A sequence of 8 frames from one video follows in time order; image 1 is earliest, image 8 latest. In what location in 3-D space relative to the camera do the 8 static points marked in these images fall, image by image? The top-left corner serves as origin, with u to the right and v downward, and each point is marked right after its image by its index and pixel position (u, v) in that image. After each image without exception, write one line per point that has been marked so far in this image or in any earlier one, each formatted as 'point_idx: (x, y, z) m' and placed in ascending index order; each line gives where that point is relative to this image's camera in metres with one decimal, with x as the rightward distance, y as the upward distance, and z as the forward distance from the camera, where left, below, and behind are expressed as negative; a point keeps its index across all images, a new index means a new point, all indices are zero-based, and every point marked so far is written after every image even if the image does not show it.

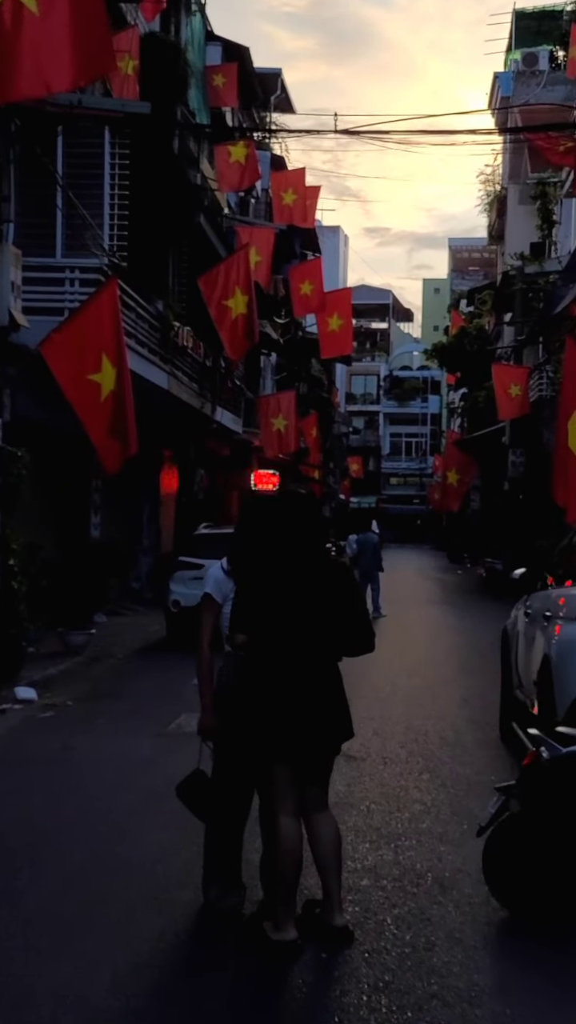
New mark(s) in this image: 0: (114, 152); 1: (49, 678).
0: (-2.4, +5.0, +15.9) m
1: (-2.7, -1.9, +13.2) m
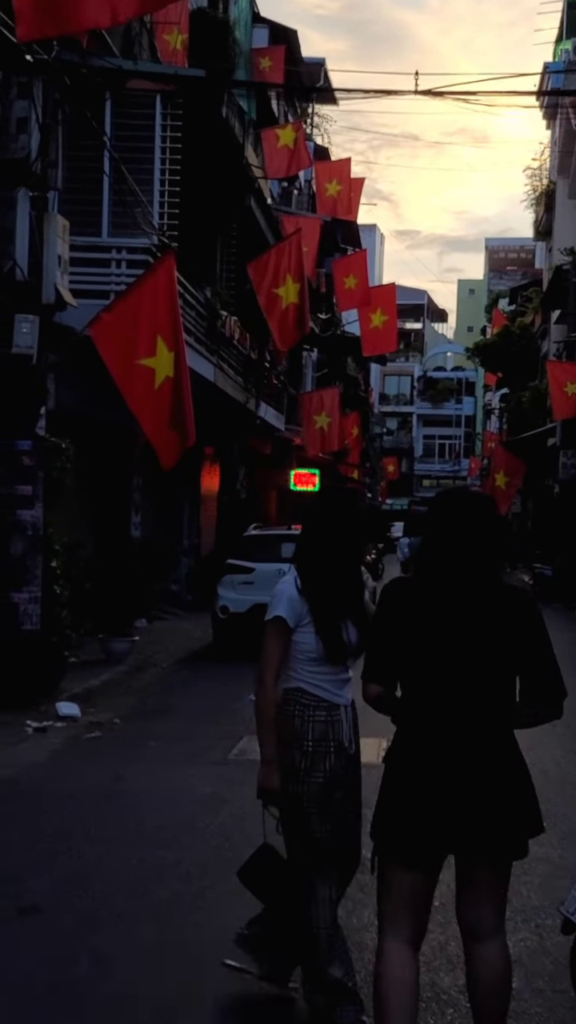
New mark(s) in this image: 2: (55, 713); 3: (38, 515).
0: (-1.6, +5.0, +14.8) m
1: (-2.1, -1.9, +12.1) m
2: (-2.1, -1.9, +10.7) m
3: (-2.4, 0.0, +10.9) m
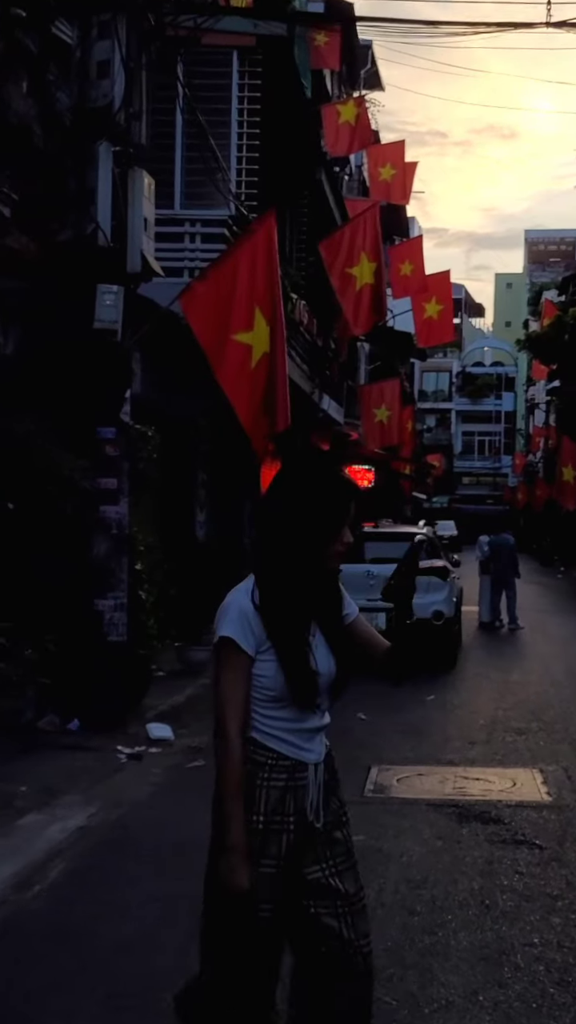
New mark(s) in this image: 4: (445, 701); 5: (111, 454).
0: (-0.5, +5.1, +13.6) m
1: (-1.1, -1.9, +10.8) m
2: (-1.2, -1.8, +9.5) m
3: (-1.4, 0.0, +9.6) m
4: (+1.6, -1.9, +11.4) m
5: (-1.5, +0.5, +9.6) m
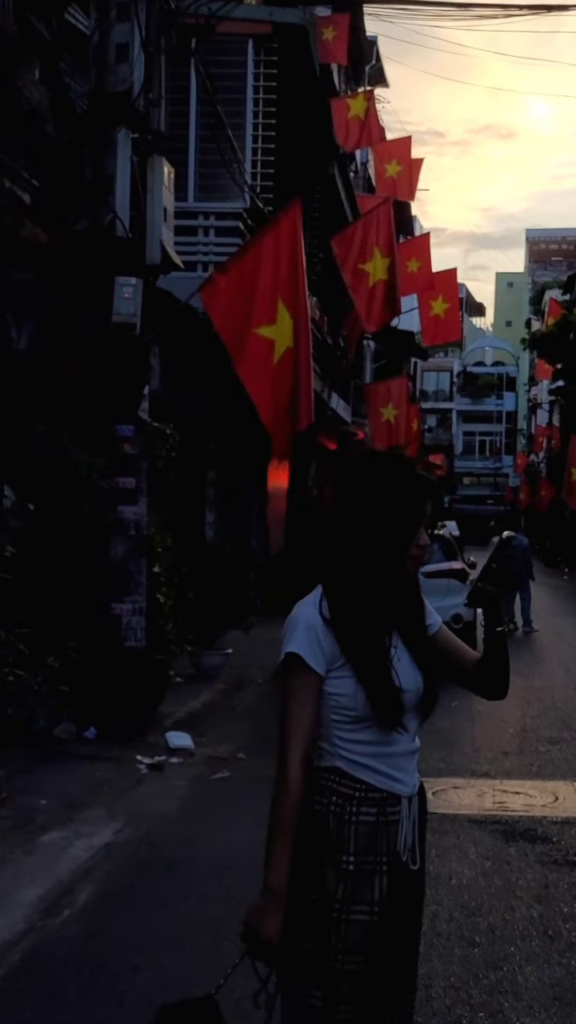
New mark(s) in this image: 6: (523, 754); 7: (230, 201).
0: (-0.3, +5.1, +13.2) m
1: (-0.9, -1.9, +10.5) m
2: (-1.0, -1.9, +9.1) m
3: (-1.2, 0.0, +9.3) m
4: (+1.7, -1.9, +11.0) m
5: (-1.3, +0.5, +9.2) m
6: (+1.8, -1.8, +8.8) m
7: (-0.7, +3.6, +13.2) m
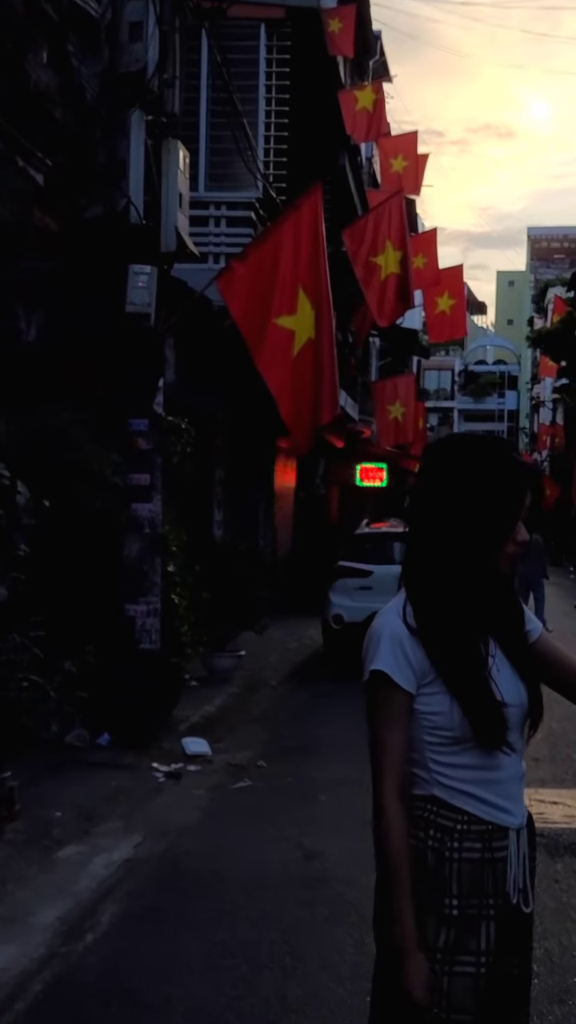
0: (-0.2, +5.1, +12.9) m
1: (-0.7, -1.8, +10.1) m
2: (-0.8, -1.8, +8.8) m
3: (-1.0, 0.0, +8.9) m
4: (+1.9, -1.9, +10.7) m
5: (-1.1, +0.5, +8.9) m
6: (+1.9, -1.8, +8.4) m
7: (-0.5, +3.6, +12.9) m
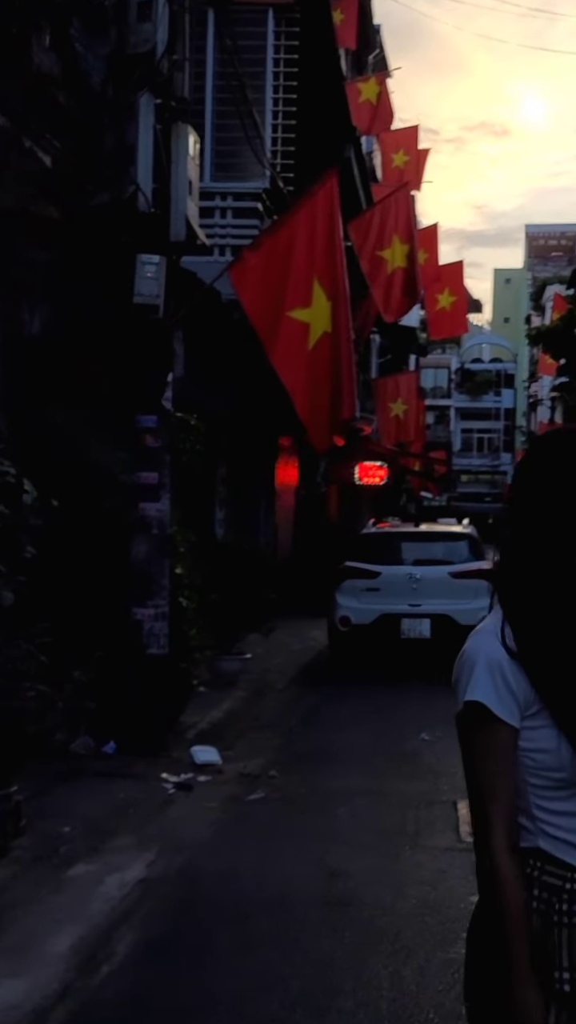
0: (-0.1, +5.1, +12.5) m
1: (-0.6, -1.8, +9.8) m
2: (-0.7, -1.8, +8.4) m
3: (-0.9, 0.0, +8.6) m
4: (+2.0, -1.9, +10.4) m
5: (-1.0, +0.5, +8.5) m
6: (+2.0, -1.8, +8.1) m
7: (-0.4, +3.6, +12.5) m
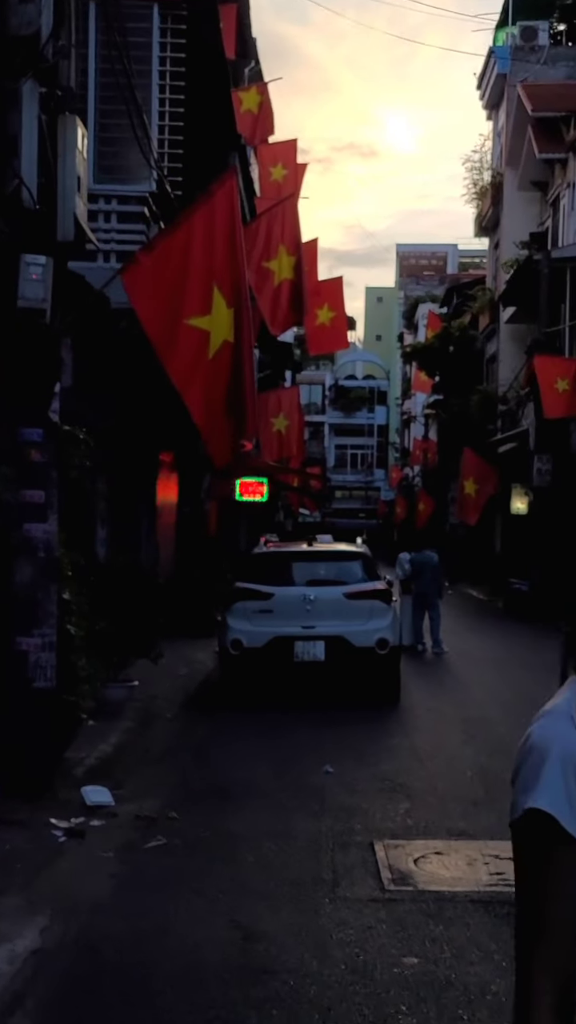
0: (-1.3, +4.9, +12.0) m
1: (-1.4, -2.0, +9.1) m
2: (-1.4, -2.0, +7.8) m
3: (-1.6, -0.1, +7.9) m
4: (+1.1, -2.0, +10.0) m
5: (-1.7, +0.3, +7.9) m
6: (+1.4, -1.9, +7.7) m
7: (-1.6, +3.4, +11.9) m
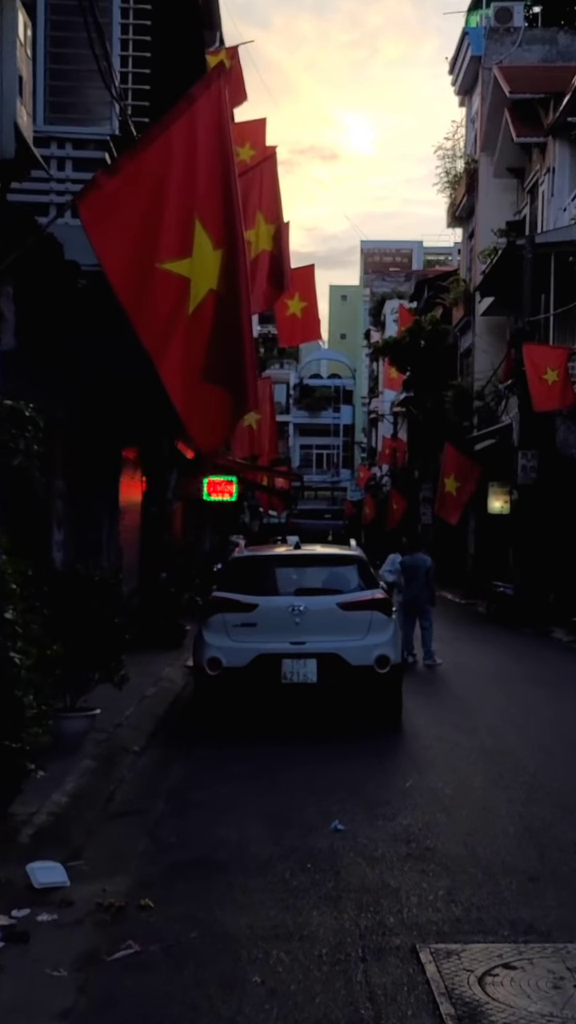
0: (-1.4, +4.9, +10.2) m
1: (-1.5, -2.0, +7.4) m
2: (-1.3, -2.0, +6.0) m
3: (-1.6, -0.1, +6.1) m
4: (+1.0, -2.0, +8.3) m
5: (-1.7, +0.4, +6.1) m
6: (+1.4, -1.9, +6.1) m
7: (-1.7, +3.4, +10.2) m
